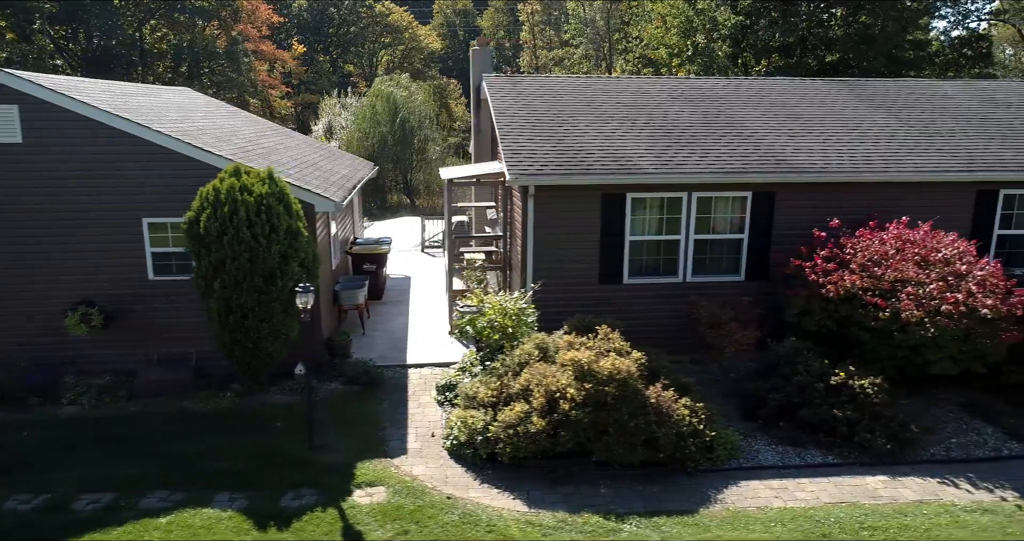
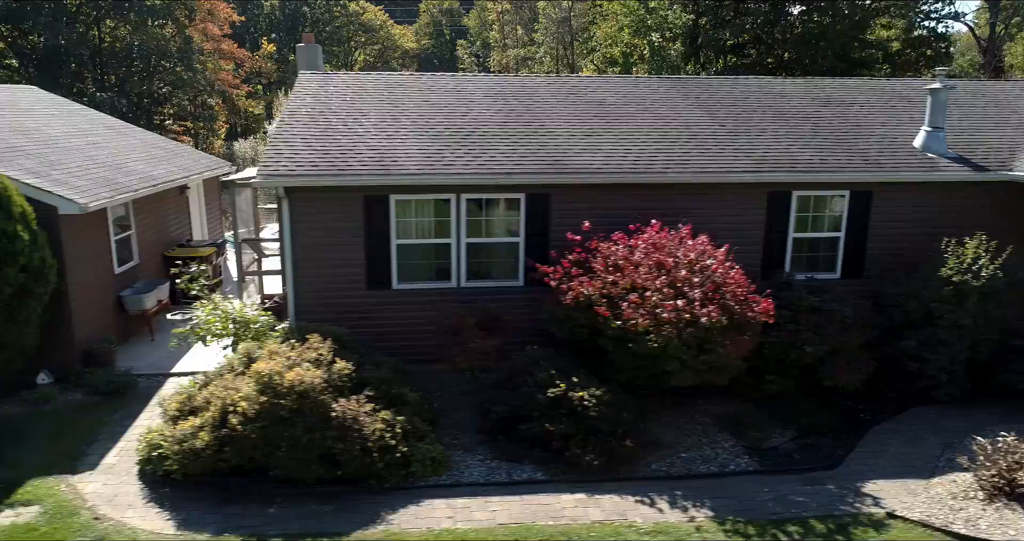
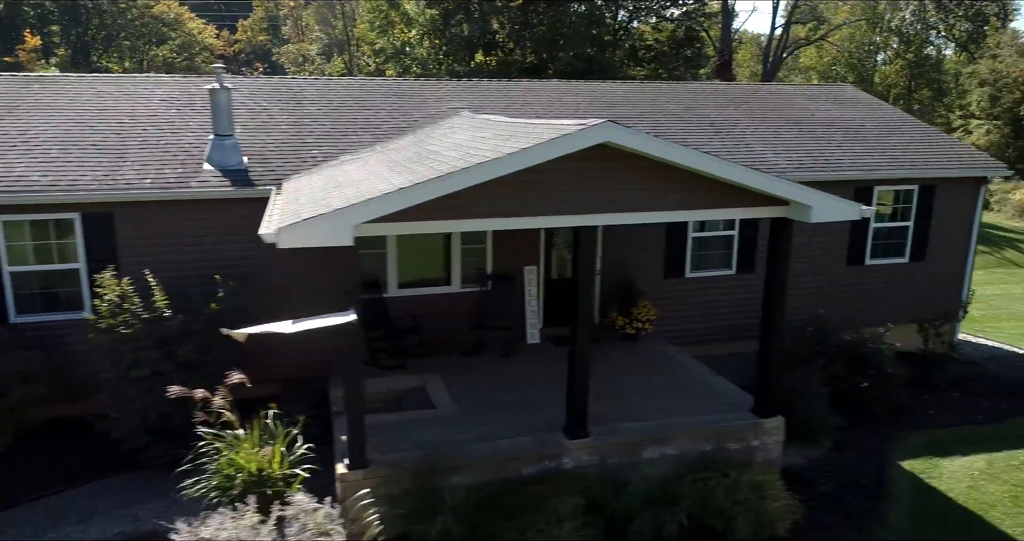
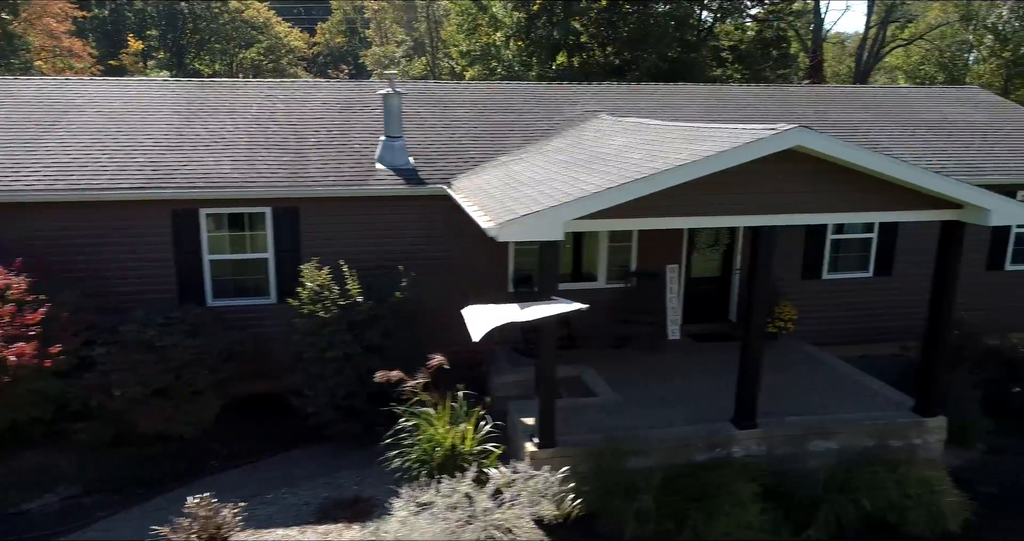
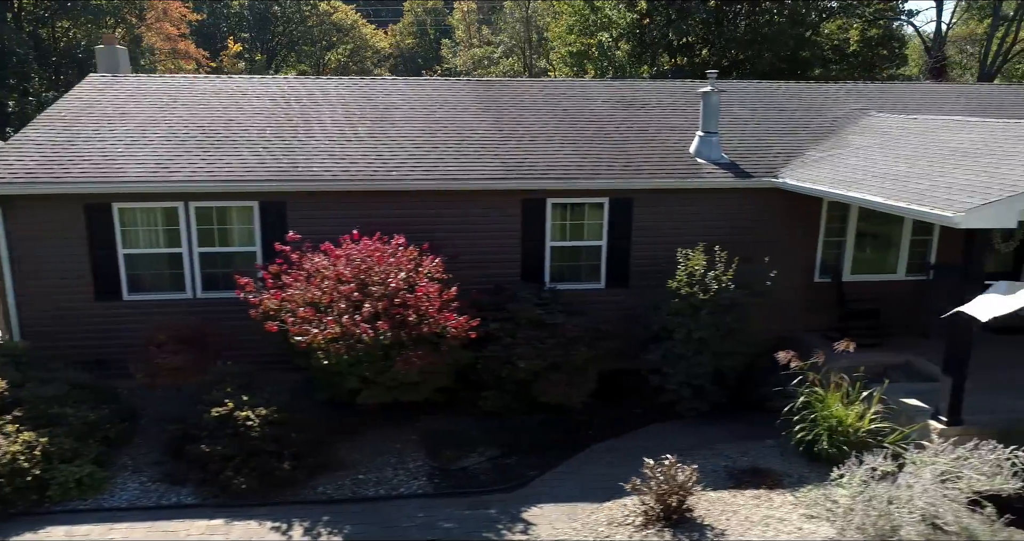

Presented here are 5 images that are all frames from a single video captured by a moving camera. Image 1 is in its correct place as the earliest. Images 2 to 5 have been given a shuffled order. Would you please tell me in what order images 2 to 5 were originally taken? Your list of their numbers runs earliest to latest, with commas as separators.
2, 5, 4, 3
